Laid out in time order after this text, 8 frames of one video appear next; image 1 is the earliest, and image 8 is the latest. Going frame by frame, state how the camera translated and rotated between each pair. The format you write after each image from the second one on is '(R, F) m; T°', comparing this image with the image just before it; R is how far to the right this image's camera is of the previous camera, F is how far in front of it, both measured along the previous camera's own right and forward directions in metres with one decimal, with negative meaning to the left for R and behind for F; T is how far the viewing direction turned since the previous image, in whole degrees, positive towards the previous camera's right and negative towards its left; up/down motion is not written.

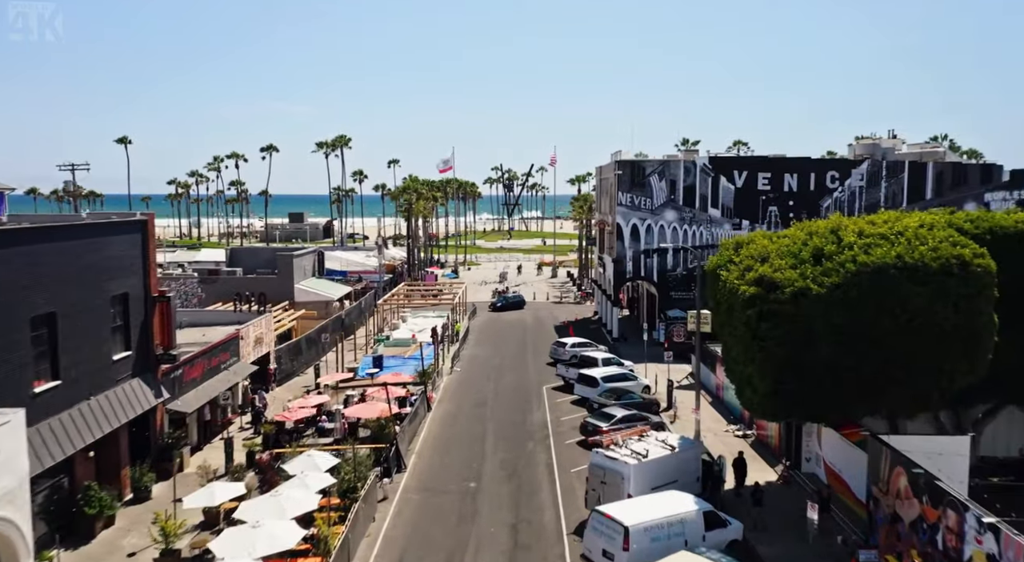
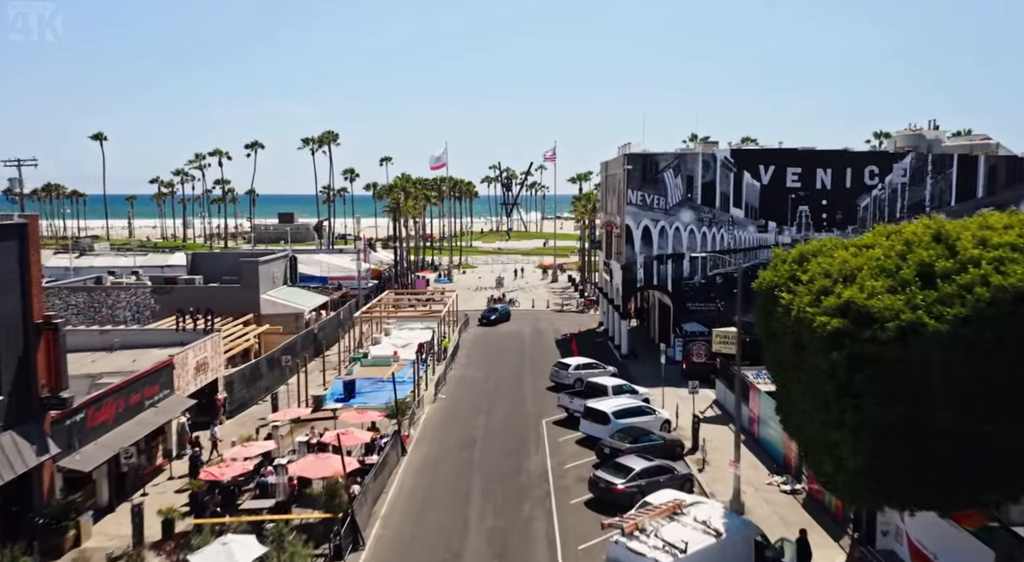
(+0.3, +6.0) m; 0°
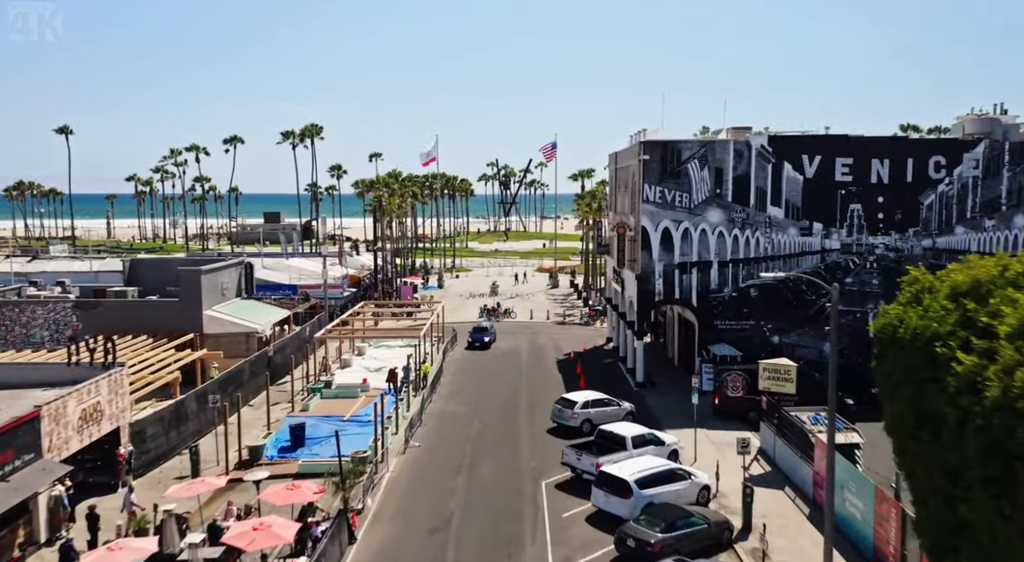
(+0.3, +7.4) m; 0°
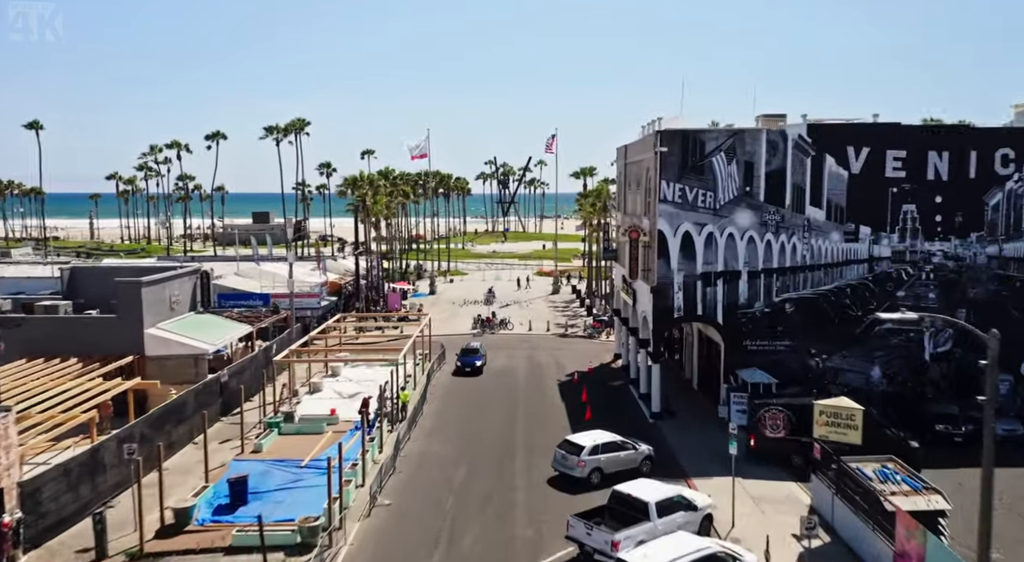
(+0.2, +5.4) m; 0°
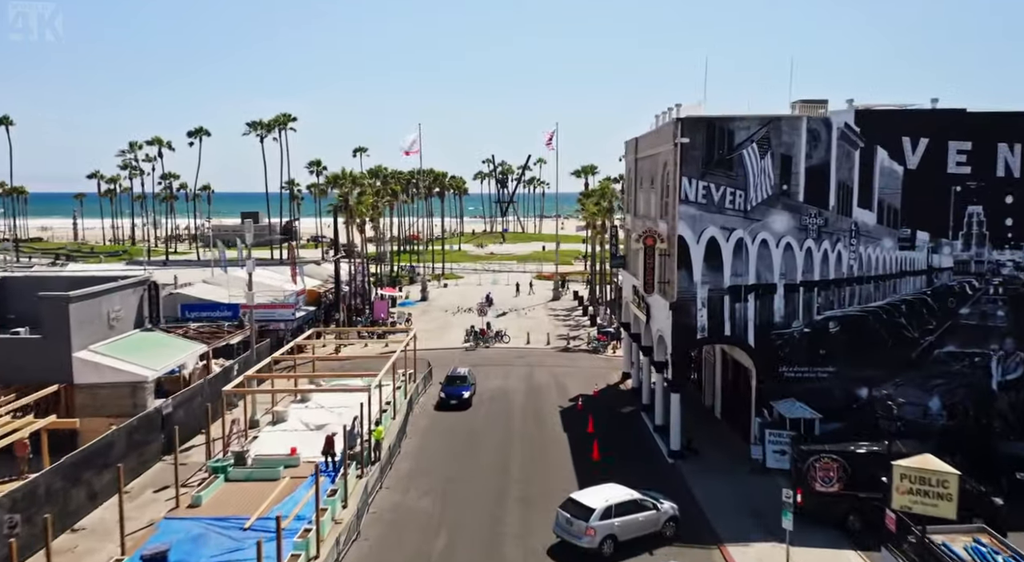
(+0.2, +4.8) m; 0°
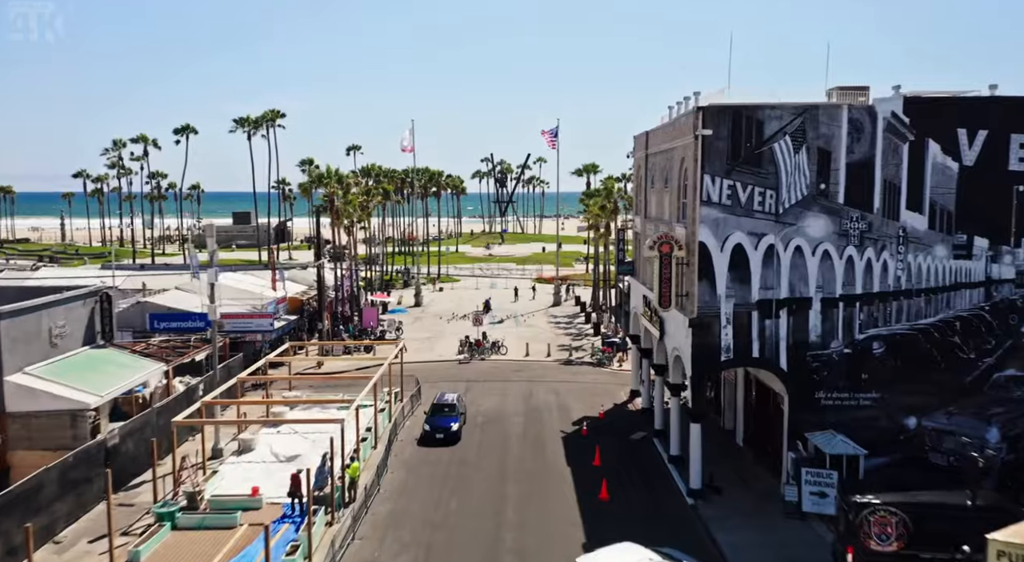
(+0.1, +3.5) m; 0°
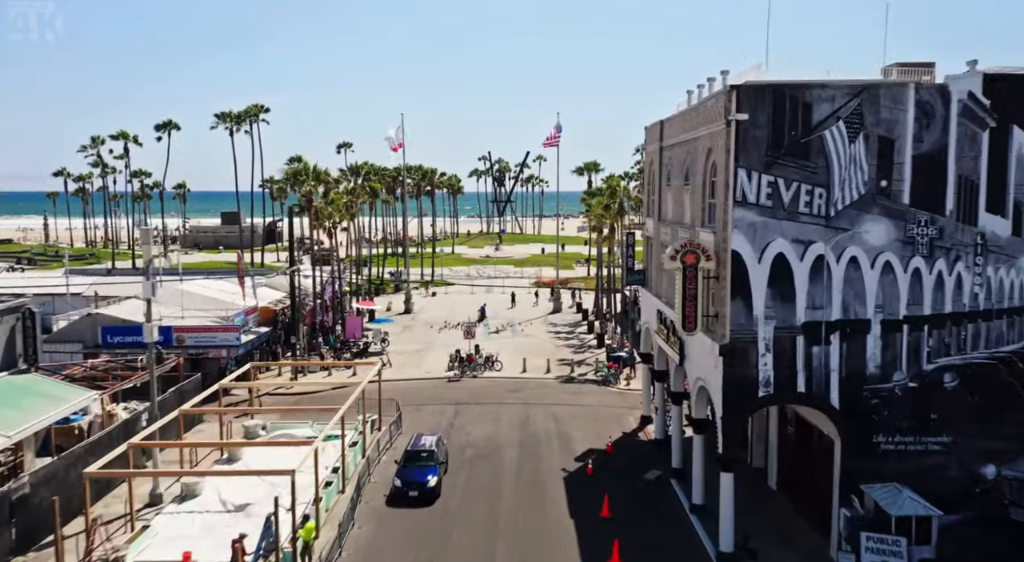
(+0.2, +4.2) m; 0°
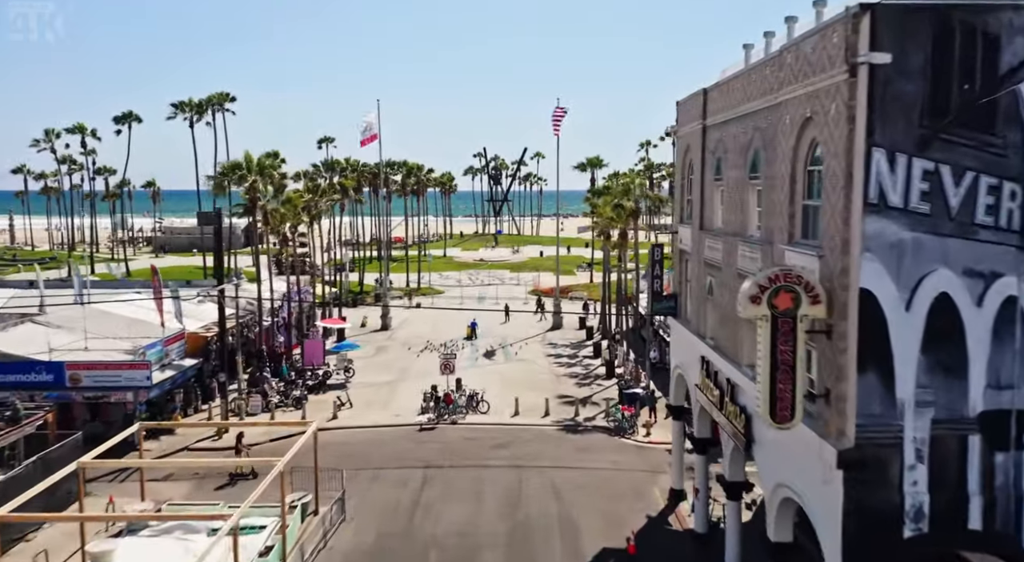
(+0.4, +7.8) m; 0°
